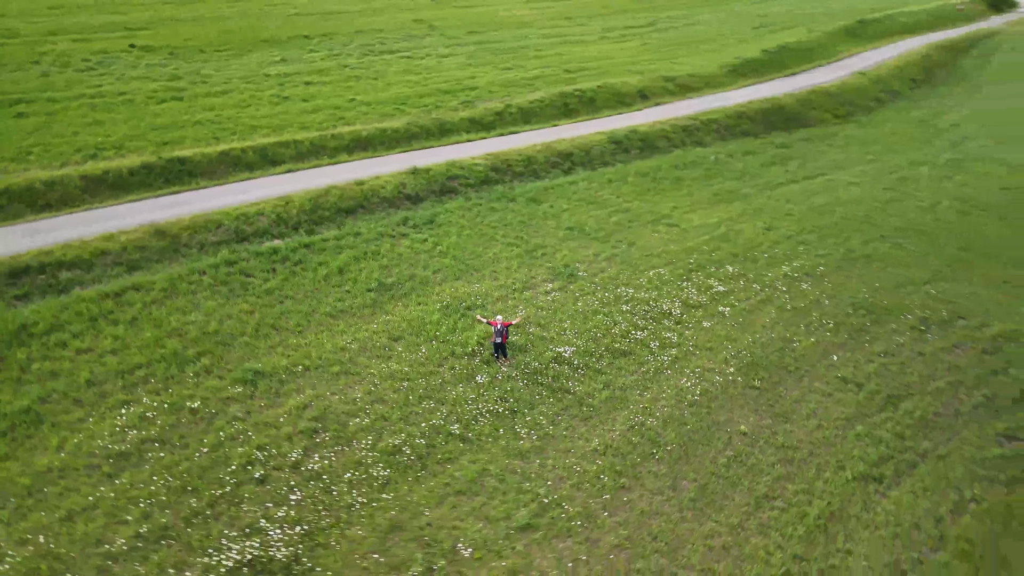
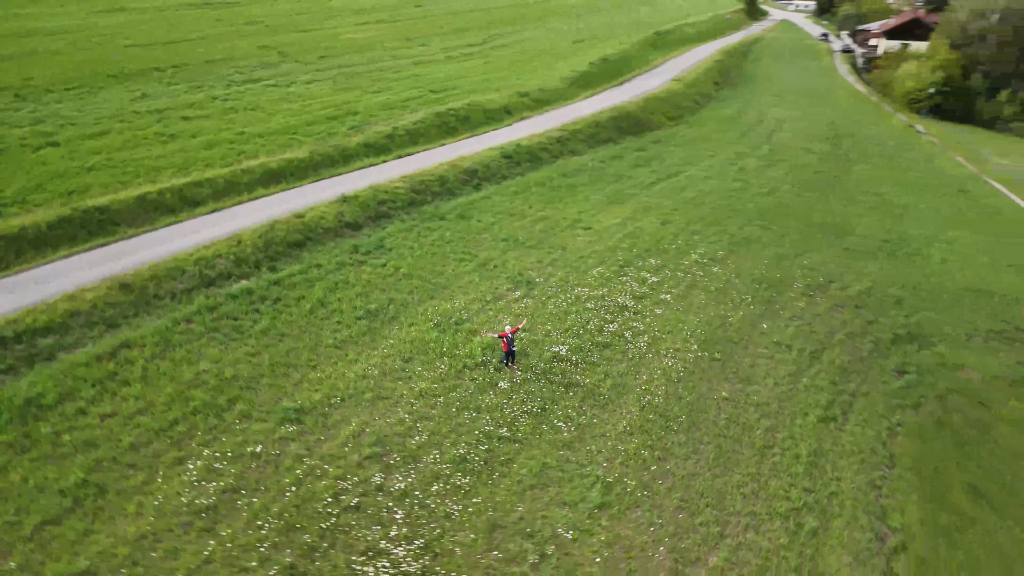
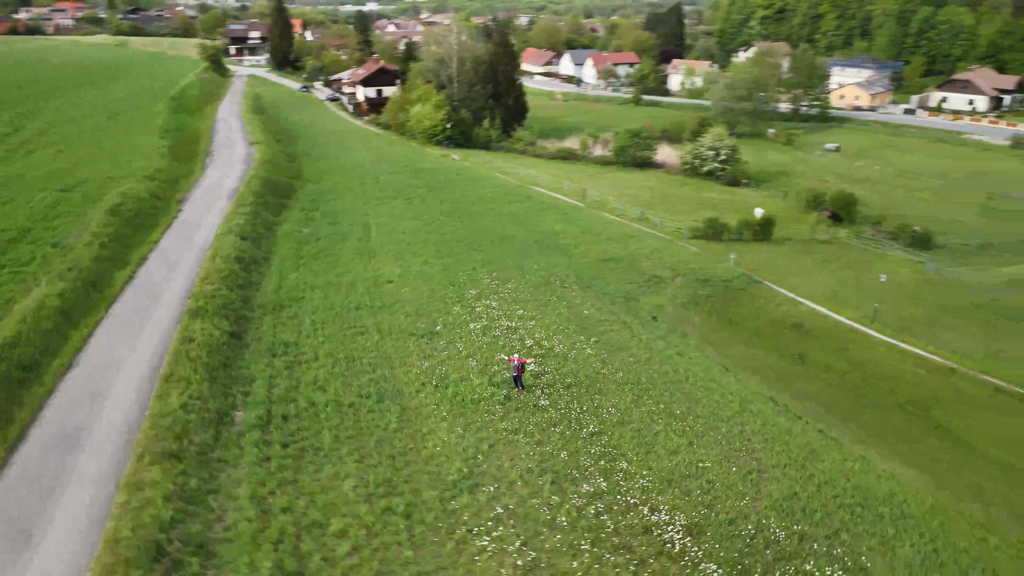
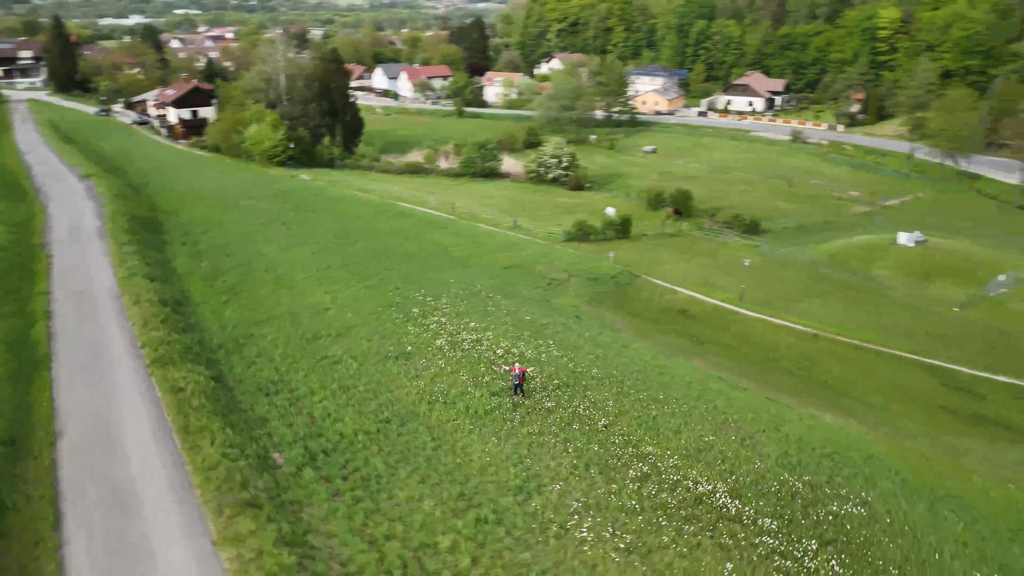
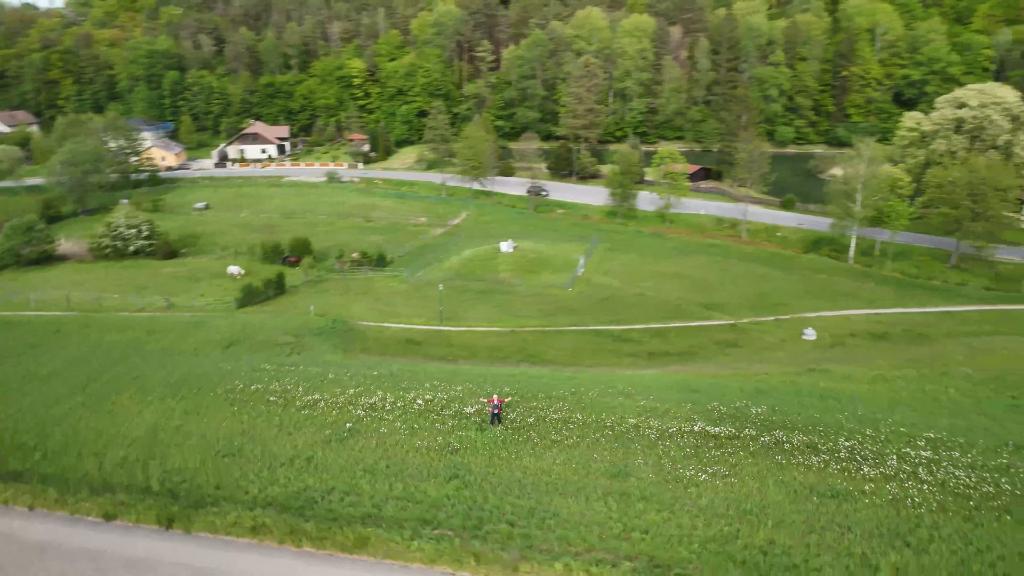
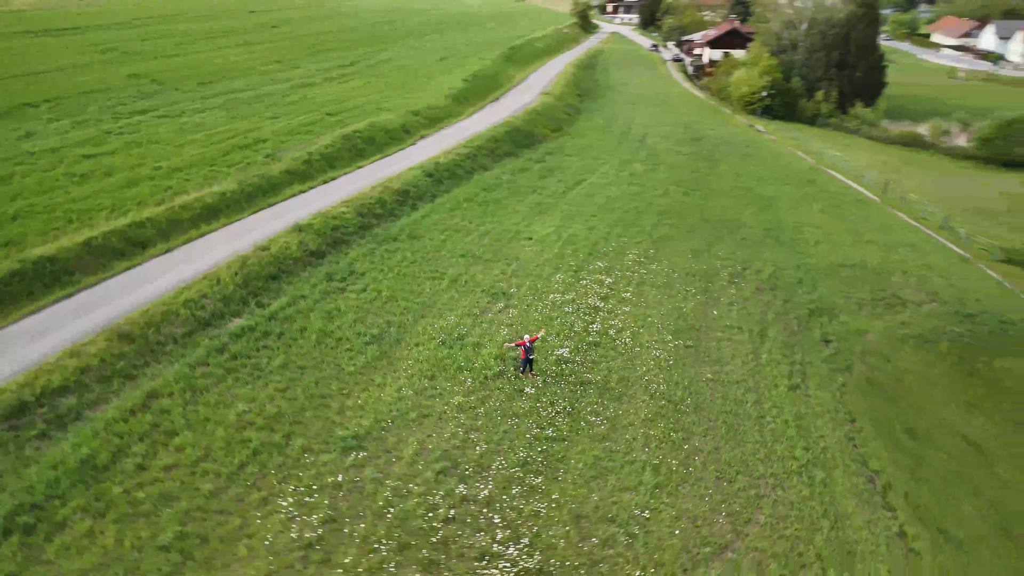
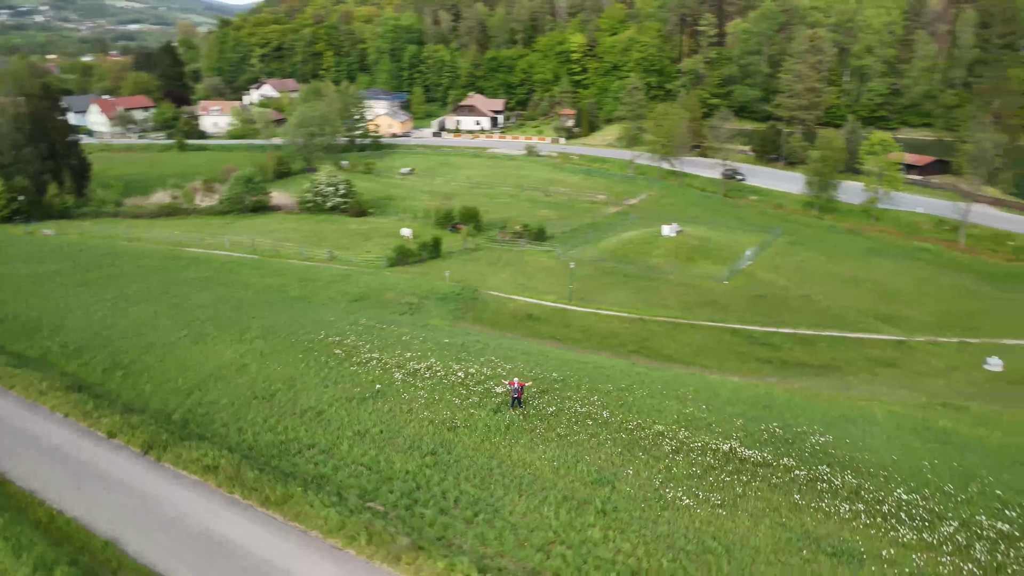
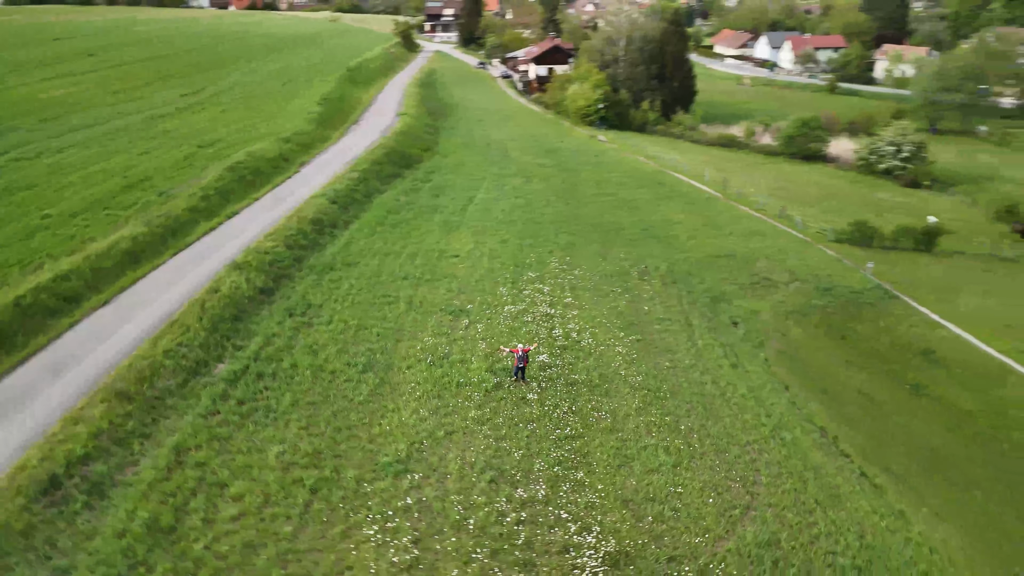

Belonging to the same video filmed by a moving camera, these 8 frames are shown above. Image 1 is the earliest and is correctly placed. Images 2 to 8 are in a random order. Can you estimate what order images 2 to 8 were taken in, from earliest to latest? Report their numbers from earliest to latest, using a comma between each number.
2, 6, 8, 3, 4, 7, 5
